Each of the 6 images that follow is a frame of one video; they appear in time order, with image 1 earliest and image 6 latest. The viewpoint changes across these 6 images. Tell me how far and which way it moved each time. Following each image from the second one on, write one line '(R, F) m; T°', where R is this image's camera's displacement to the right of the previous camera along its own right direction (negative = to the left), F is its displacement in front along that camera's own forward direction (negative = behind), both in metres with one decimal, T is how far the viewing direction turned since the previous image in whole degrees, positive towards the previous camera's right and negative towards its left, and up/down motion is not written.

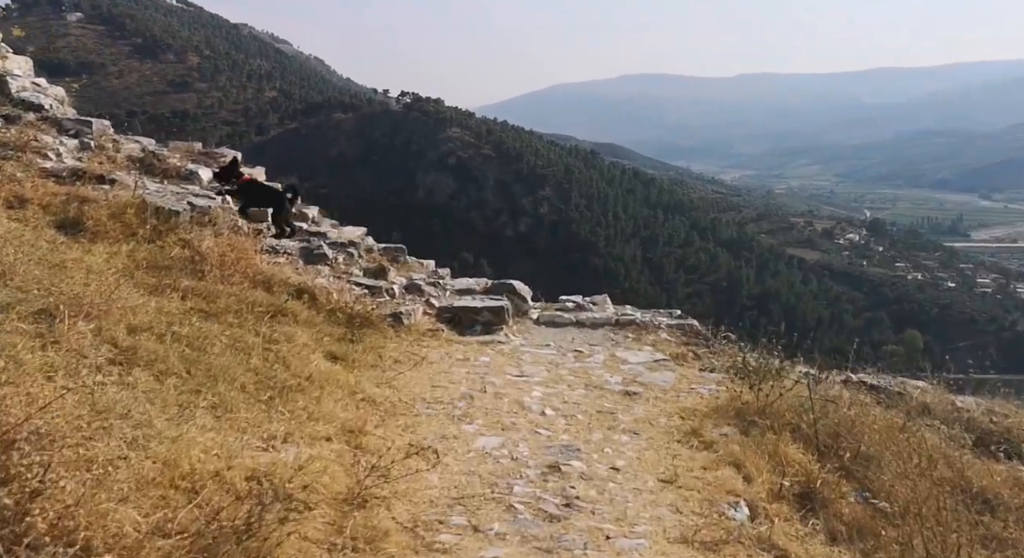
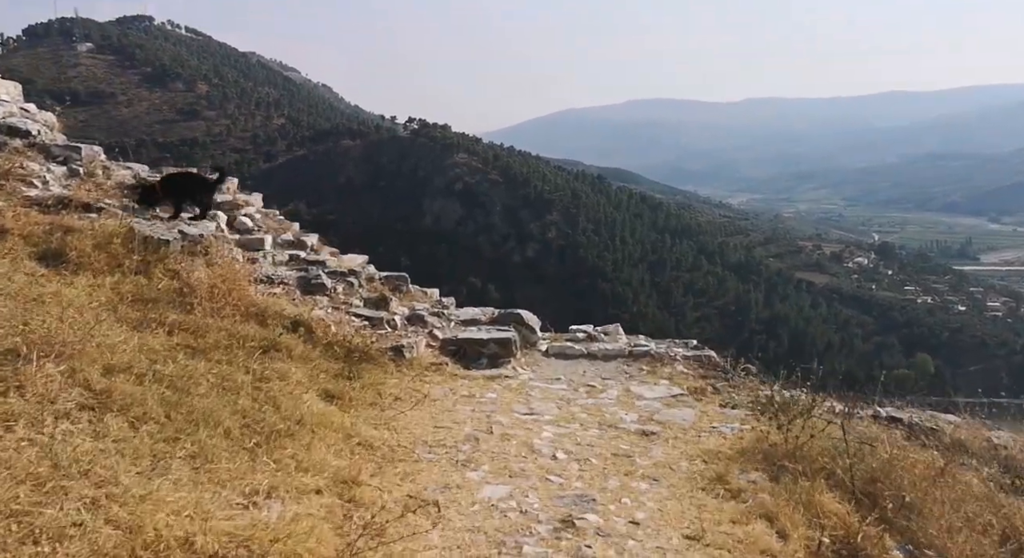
(0.0, +0.4) m; -1°
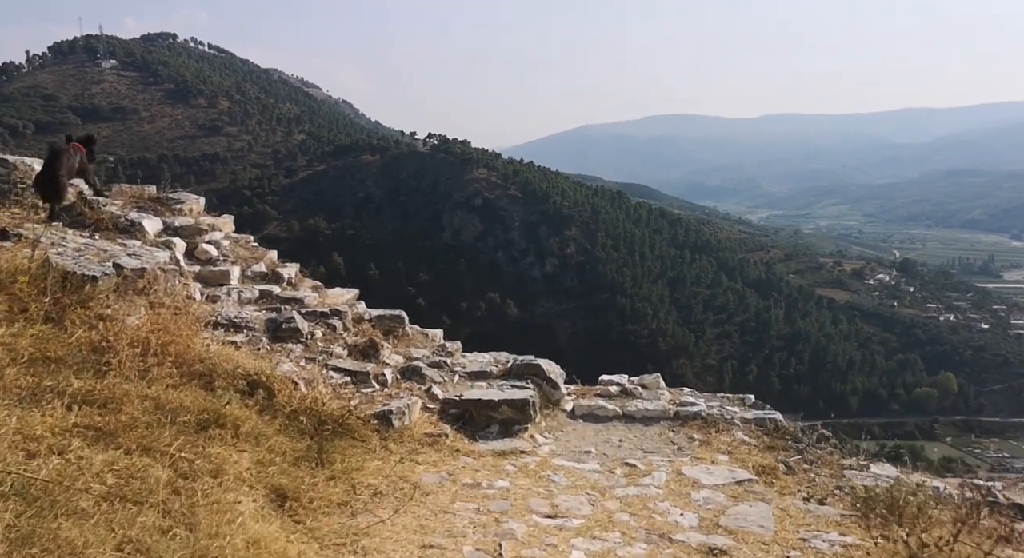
(0.0, +1.6) m; -1°
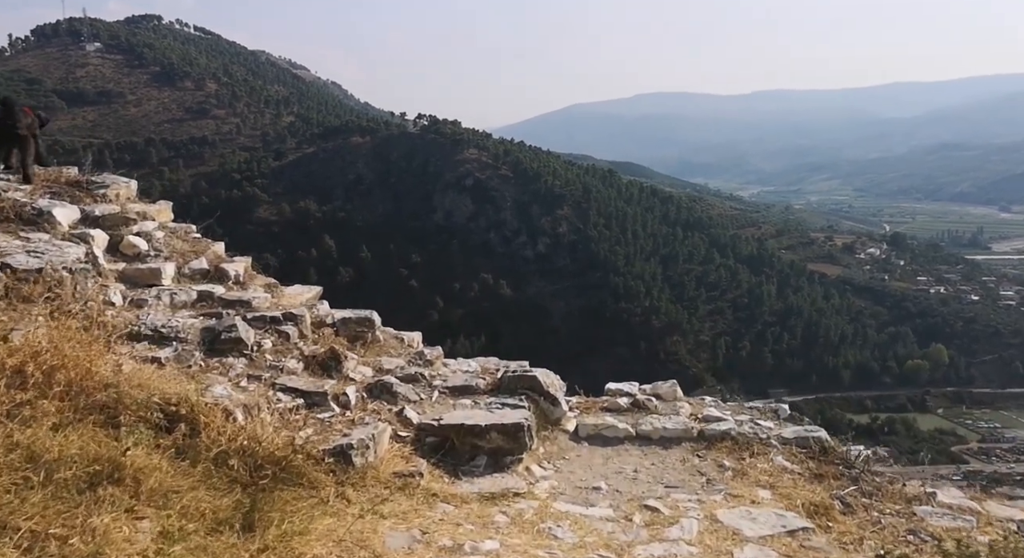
(0.0, +1.2) m; 0°
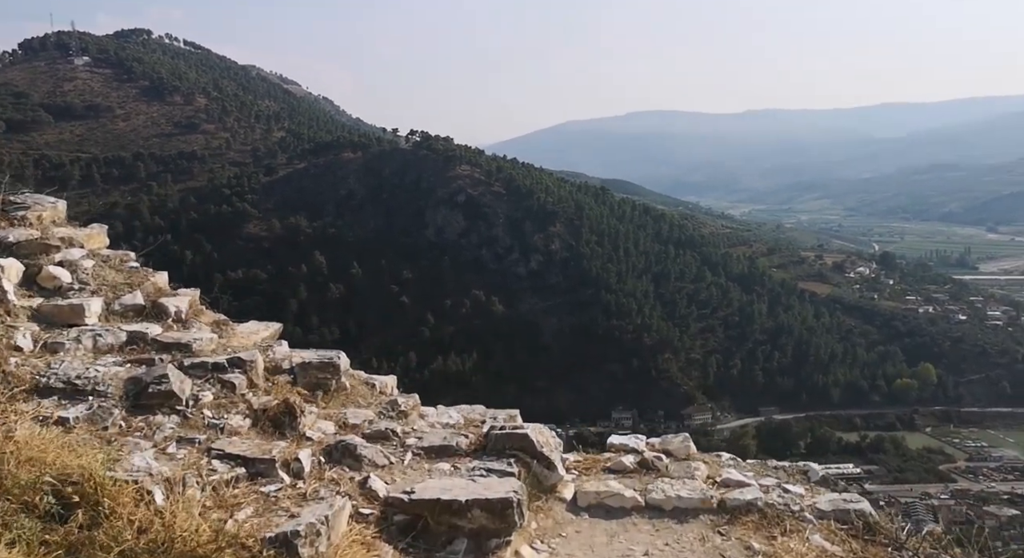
(0.0, +0.9) m; +1°
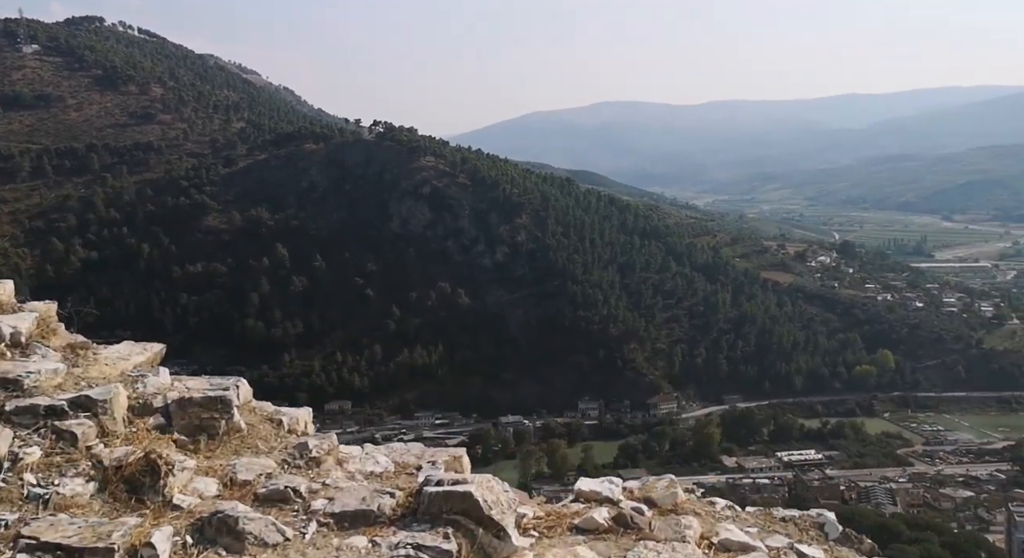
(+0.1, +1.2) m; +2°
